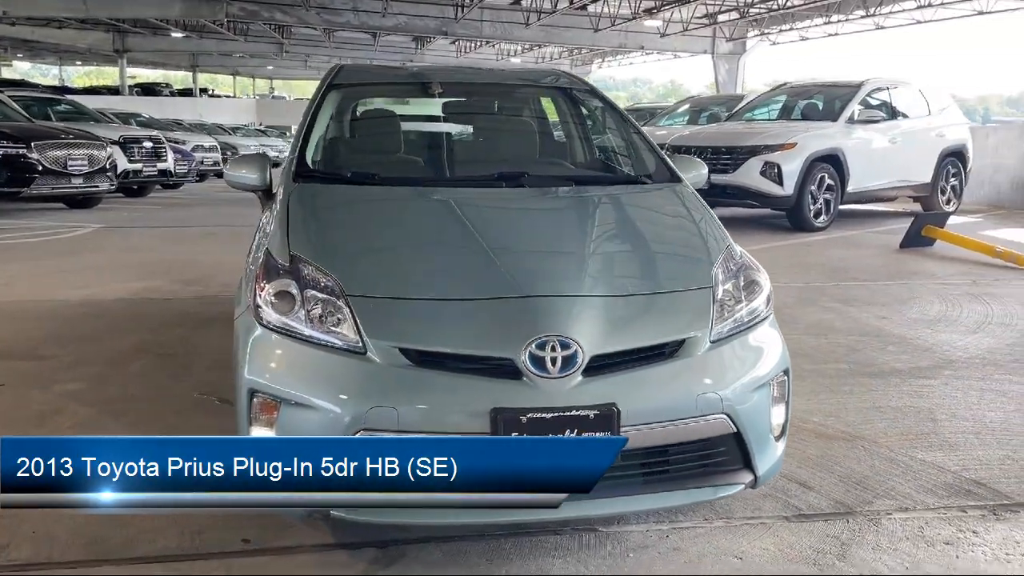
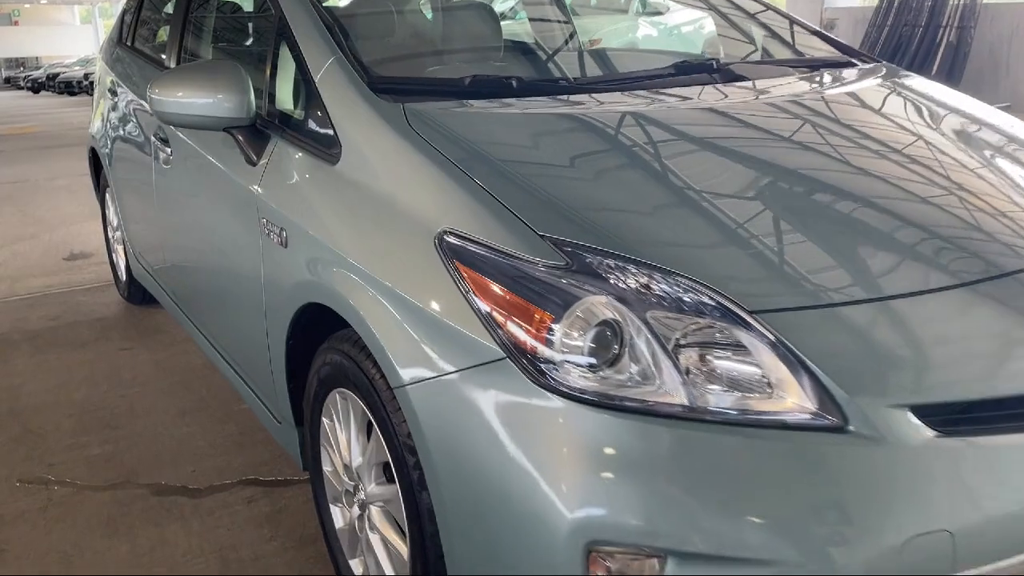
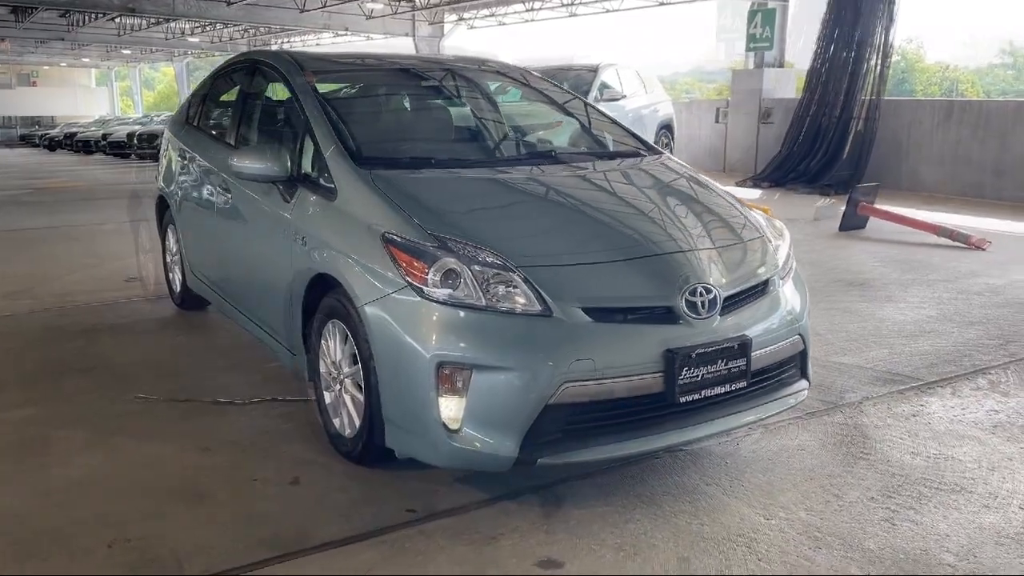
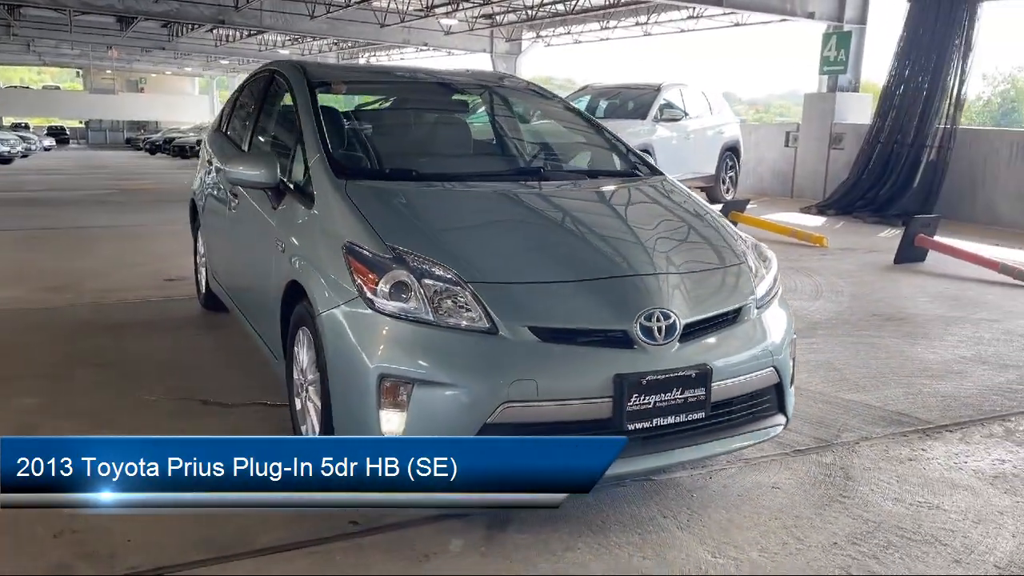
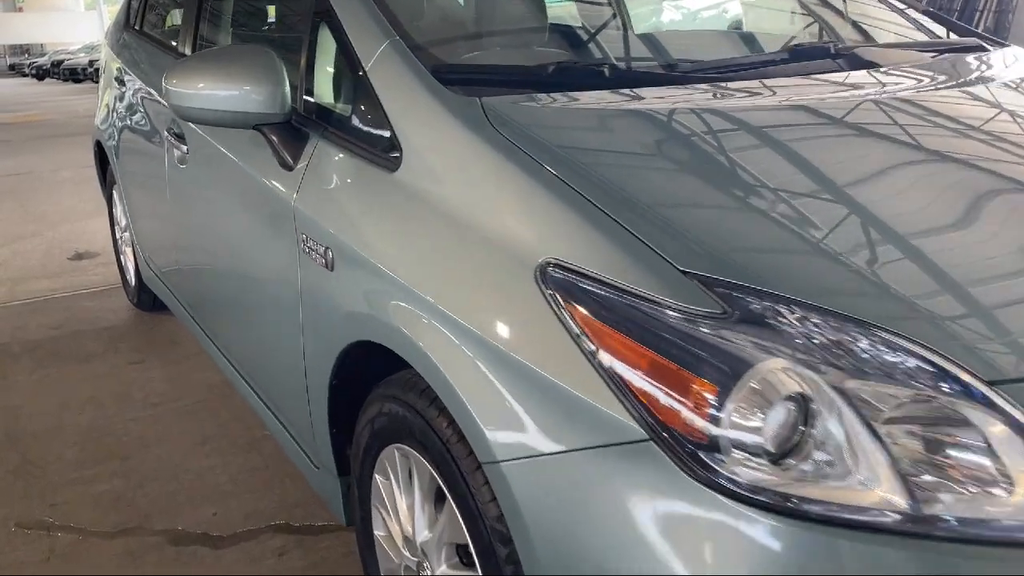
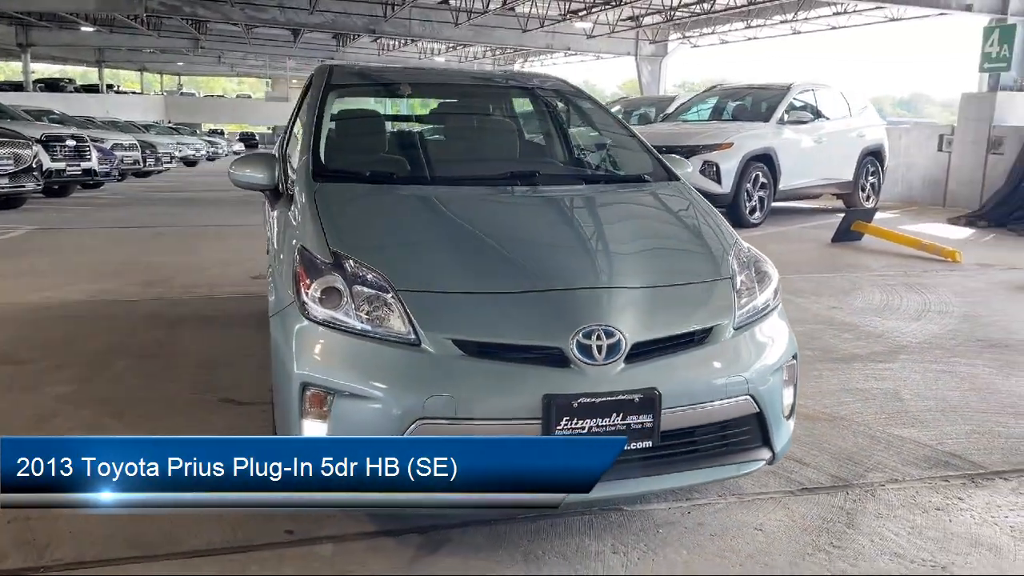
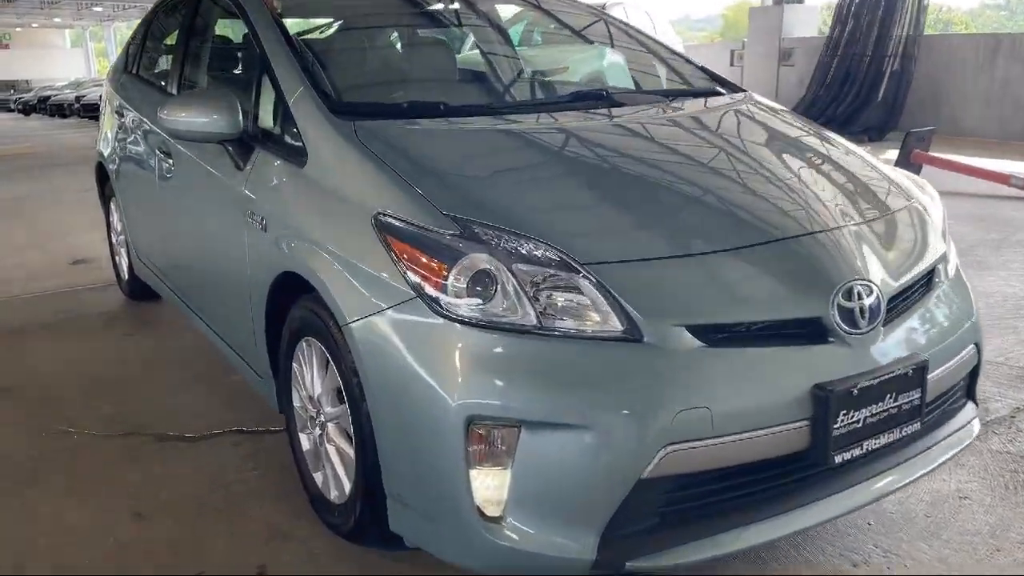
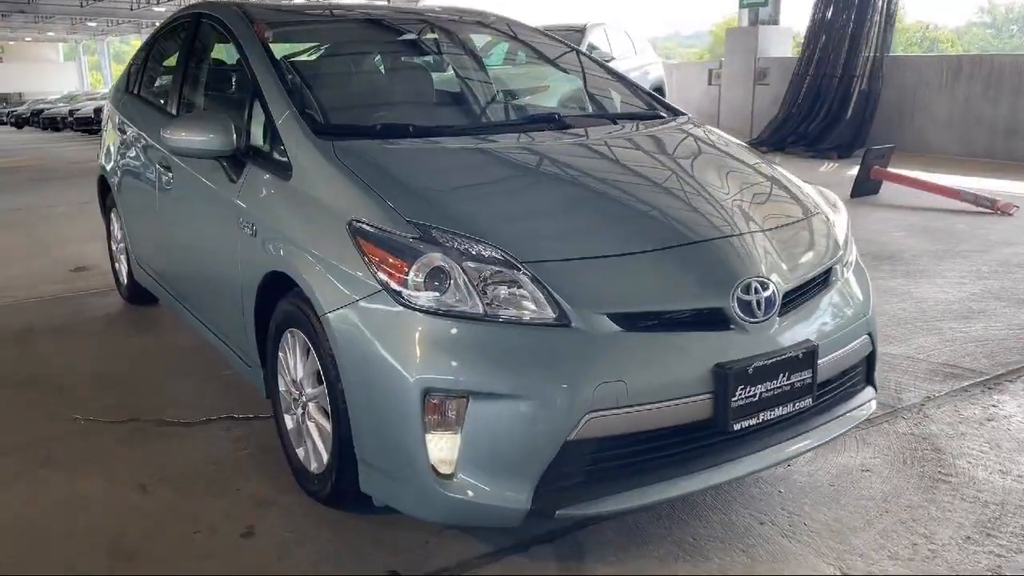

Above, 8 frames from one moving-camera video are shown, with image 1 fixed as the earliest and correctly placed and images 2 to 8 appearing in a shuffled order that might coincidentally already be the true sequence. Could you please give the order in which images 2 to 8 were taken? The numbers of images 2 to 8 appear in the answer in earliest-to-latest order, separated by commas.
6, 4, 3, 8, 7, 2, 5
